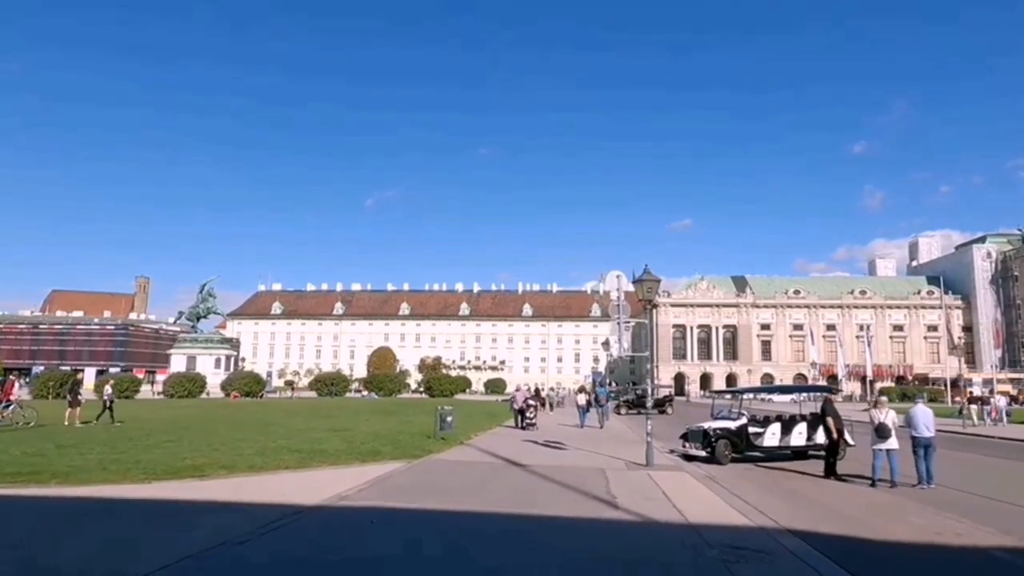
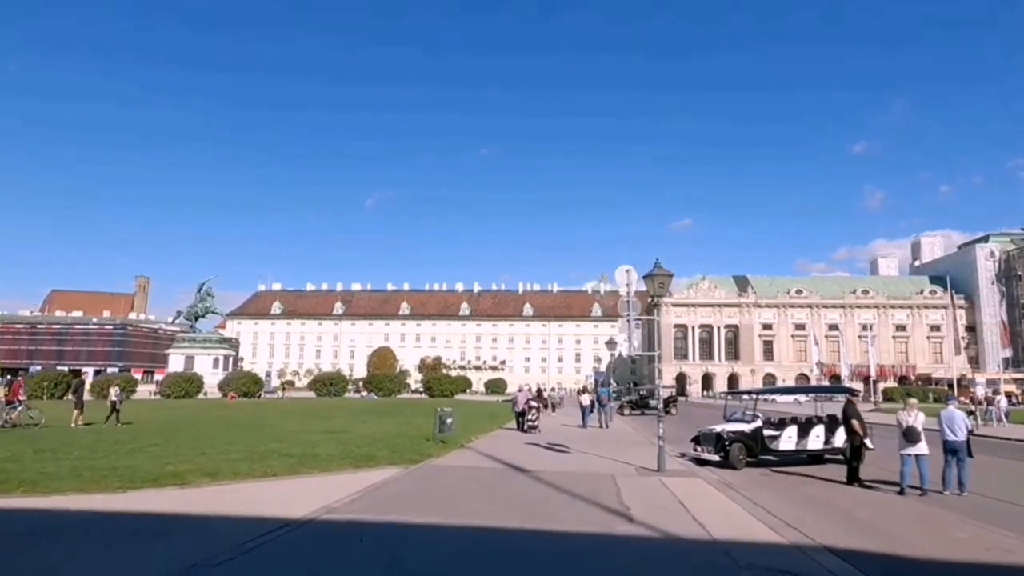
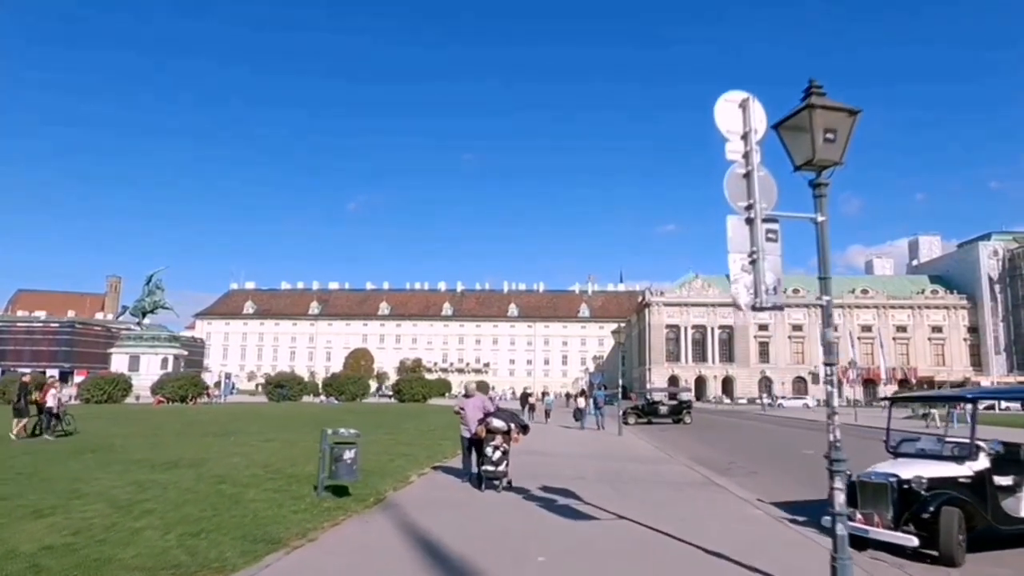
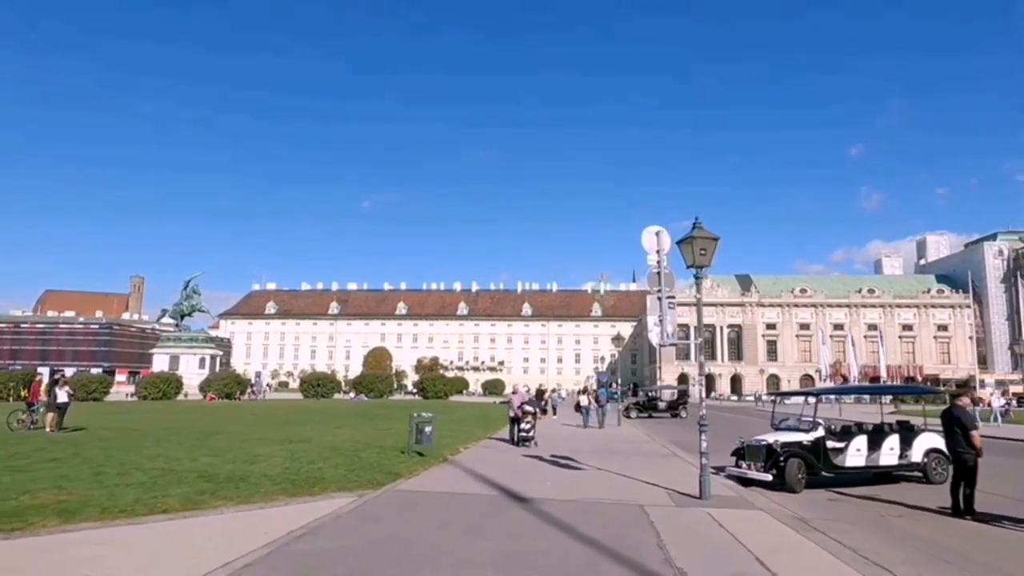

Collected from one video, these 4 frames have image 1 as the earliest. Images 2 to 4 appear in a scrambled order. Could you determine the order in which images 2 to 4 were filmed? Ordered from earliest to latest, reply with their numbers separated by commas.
2, 4, 3
